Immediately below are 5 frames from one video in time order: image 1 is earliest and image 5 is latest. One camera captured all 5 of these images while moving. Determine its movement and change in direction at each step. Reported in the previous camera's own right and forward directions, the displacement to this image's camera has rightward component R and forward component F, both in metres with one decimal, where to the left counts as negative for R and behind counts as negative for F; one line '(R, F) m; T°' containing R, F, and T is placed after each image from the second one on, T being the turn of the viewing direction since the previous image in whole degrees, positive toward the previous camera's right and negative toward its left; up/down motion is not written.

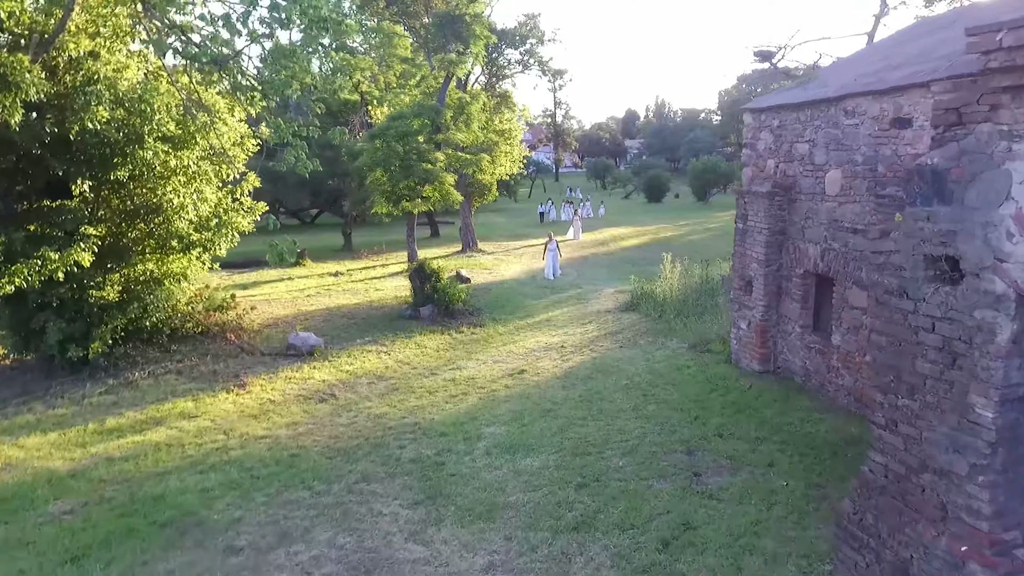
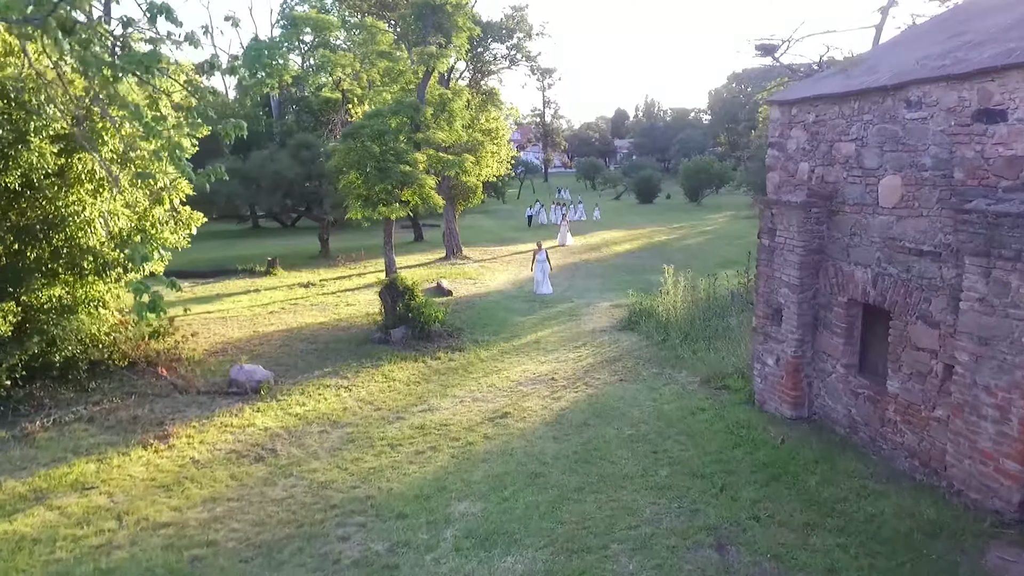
(+0.1, +1.4) m; +1°
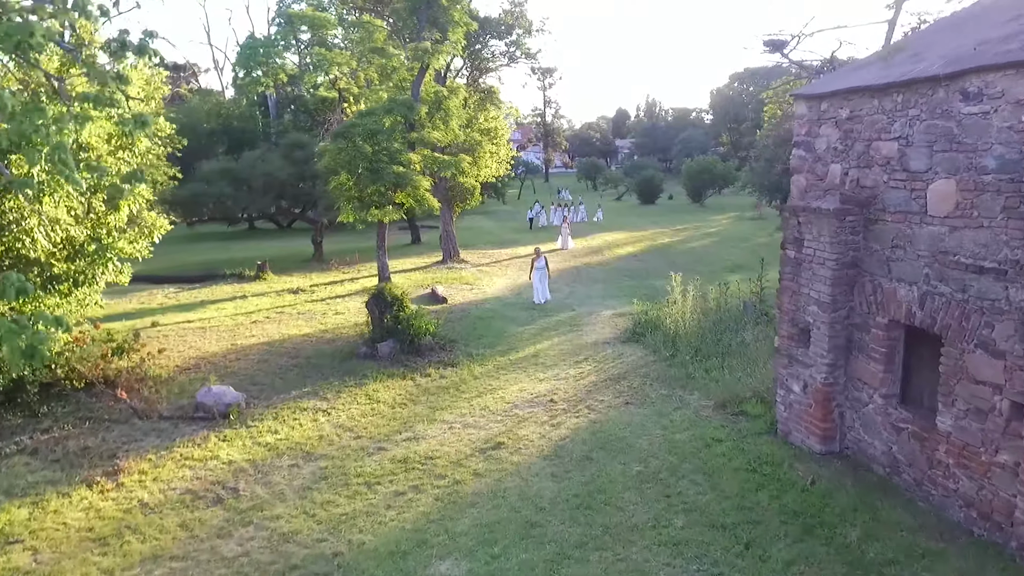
(+0.1, +0.8) m; 0°
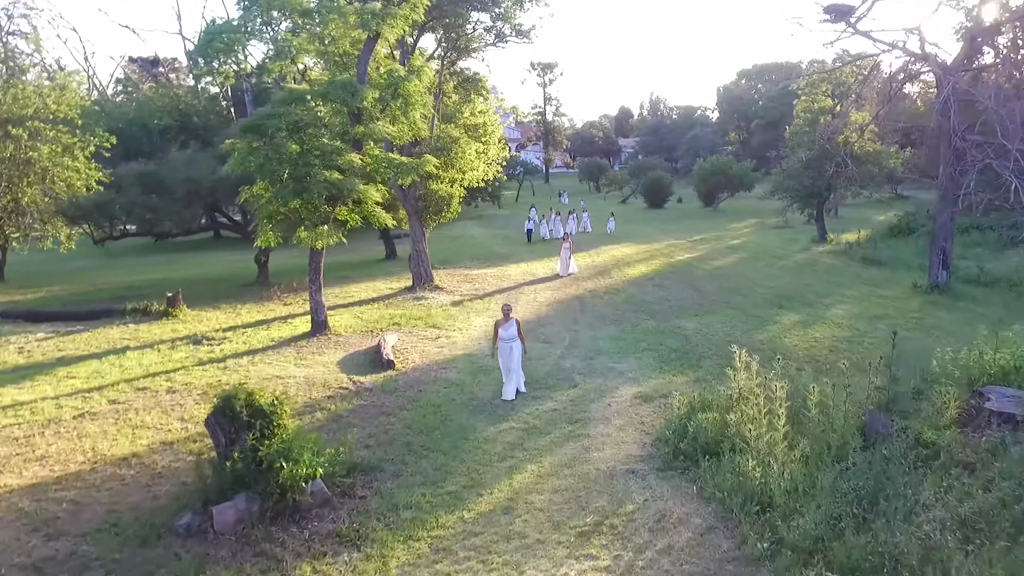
(+0.4, +4.6) m; 0°
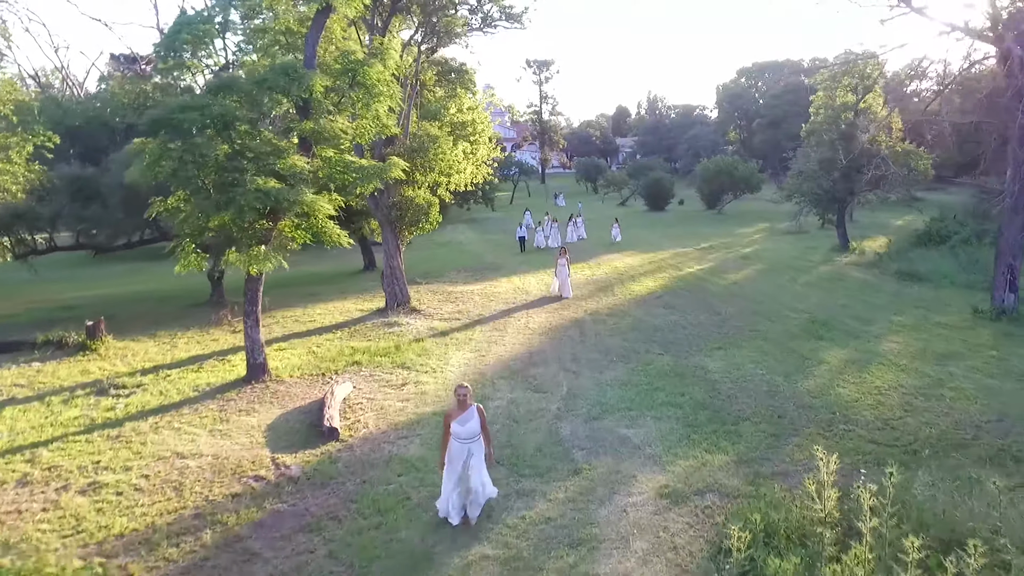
(+0.2, +2.6) m; 0°
